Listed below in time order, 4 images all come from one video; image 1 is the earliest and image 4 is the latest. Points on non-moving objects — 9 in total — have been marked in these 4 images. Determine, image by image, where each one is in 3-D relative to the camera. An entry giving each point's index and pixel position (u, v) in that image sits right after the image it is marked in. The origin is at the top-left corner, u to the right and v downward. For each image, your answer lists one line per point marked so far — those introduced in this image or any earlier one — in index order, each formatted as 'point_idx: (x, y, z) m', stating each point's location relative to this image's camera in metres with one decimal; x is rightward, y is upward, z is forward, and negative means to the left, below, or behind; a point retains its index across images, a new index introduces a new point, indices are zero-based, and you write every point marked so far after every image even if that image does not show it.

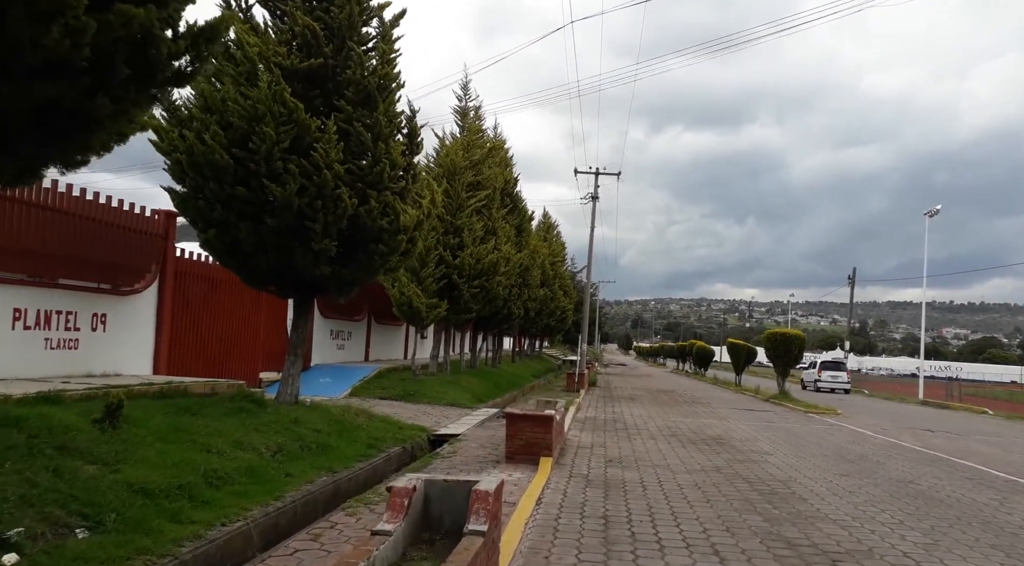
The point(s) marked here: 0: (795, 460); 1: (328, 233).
0: (+4.1, -2.5, +10.0) m
1: (-2.5, +0.7, +9.4) m
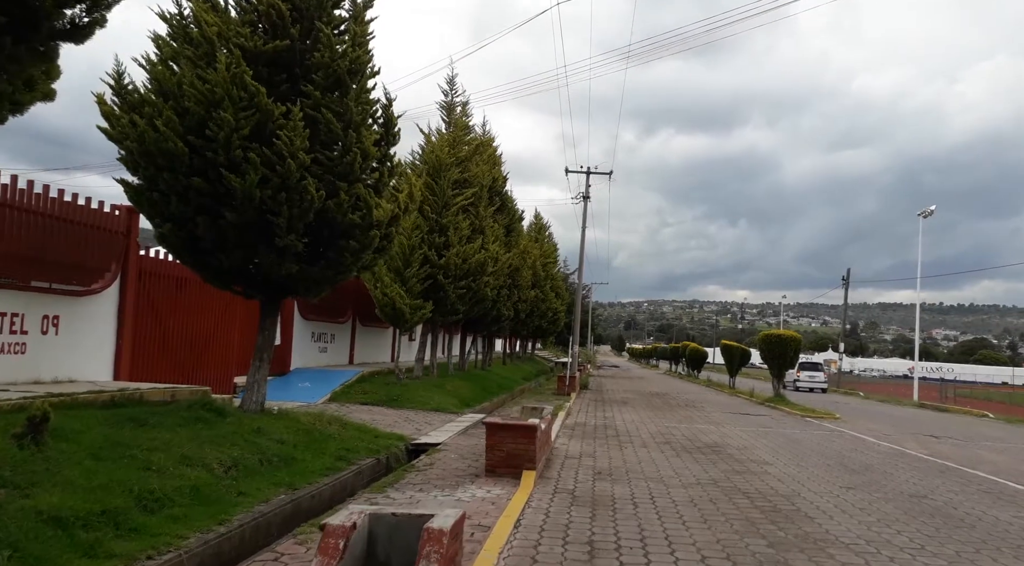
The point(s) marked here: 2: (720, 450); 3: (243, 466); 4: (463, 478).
0: (+3.8, -2.5, +9.4) m
1: (-2.7, +0.7, +8.7) m
2: (+3.3, -2.7, +11.2) m
3: (-2.8, -1.9, +7.3) m
4: (-0.6, -2.2, +8.0) m
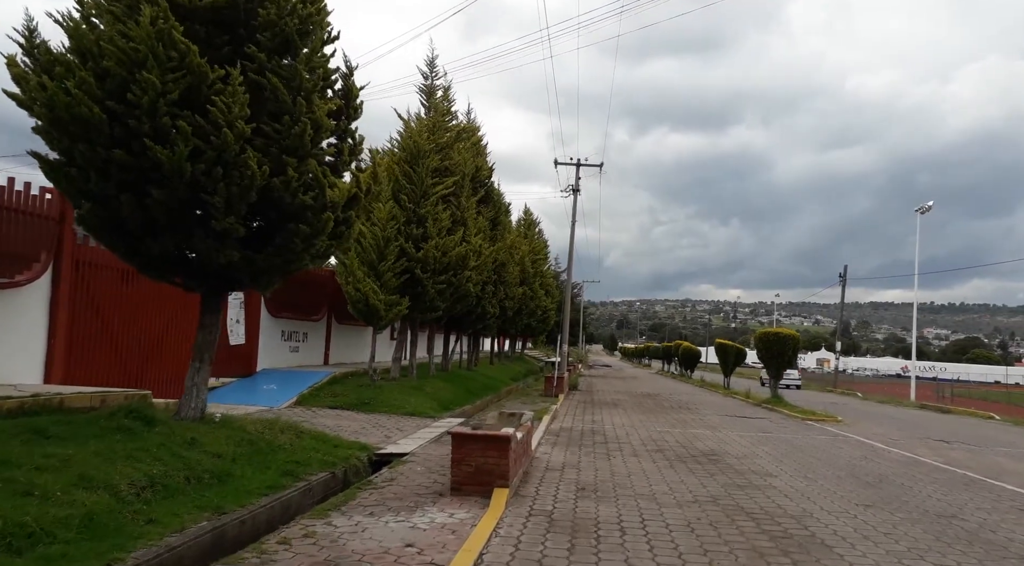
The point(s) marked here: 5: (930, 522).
0: (+3.5, -2.4, +8.3) m
1: (-3.0, +0.8, +7.6) m
2: (+3.0, -2.6, +10.1) m
3: (-3.1, -1.8, +6.2) m
4: (-0.9, -2.1, +6.9) m
5: (+4.0, -2.3, +6.7) m
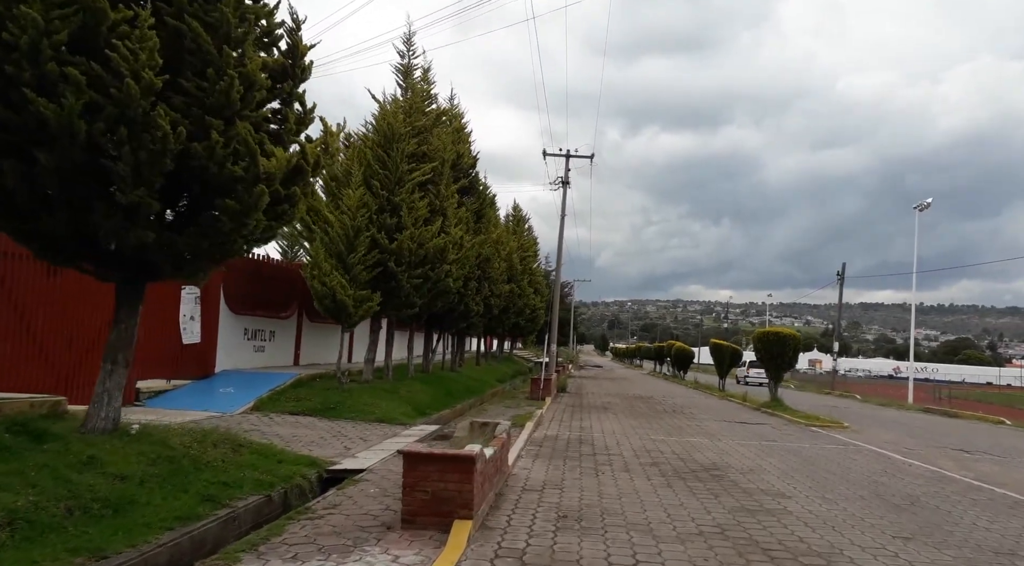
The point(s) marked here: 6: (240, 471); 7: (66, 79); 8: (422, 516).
0: (+3.2, -2.3, +7.1) m
1: (-3.3, +0.9, +6.3) m
2: (+2.7, -2.4, +8.9) m
3: (-3.4, -1.7, +4.9) m
4: (-1.2, -2.0, +5.6) m
5: (+3.7, -2.2, +5.5) m
6: (-2.9, -2.0, +7.3) m
7: (-3.7, +1.7, +5.8) m
8: (-0.7, -1.9, +5.7) m
